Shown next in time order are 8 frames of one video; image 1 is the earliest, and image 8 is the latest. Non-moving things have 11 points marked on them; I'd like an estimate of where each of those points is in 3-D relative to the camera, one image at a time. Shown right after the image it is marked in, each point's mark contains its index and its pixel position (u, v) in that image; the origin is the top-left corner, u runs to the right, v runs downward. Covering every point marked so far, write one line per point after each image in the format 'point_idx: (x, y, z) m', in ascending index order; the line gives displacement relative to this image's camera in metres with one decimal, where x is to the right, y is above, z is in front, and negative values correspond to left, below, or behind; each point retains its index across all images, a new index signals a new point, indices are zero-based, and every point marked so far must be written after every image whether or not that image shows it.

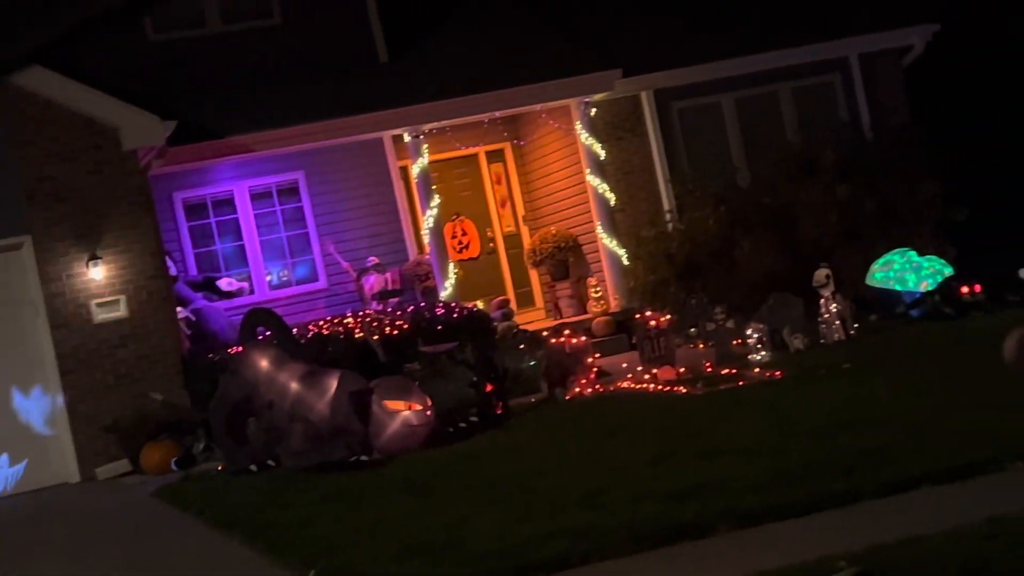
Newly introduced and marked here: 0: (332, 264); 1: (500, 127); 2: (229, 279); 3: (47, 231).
0: (-1.9, +0.3, +12.6) m
1: (0.0, +2.0, +13.8) m
2: (-2.9, +0.1, +12.0) m
3: (-4.3, +0.5, +10.6) m
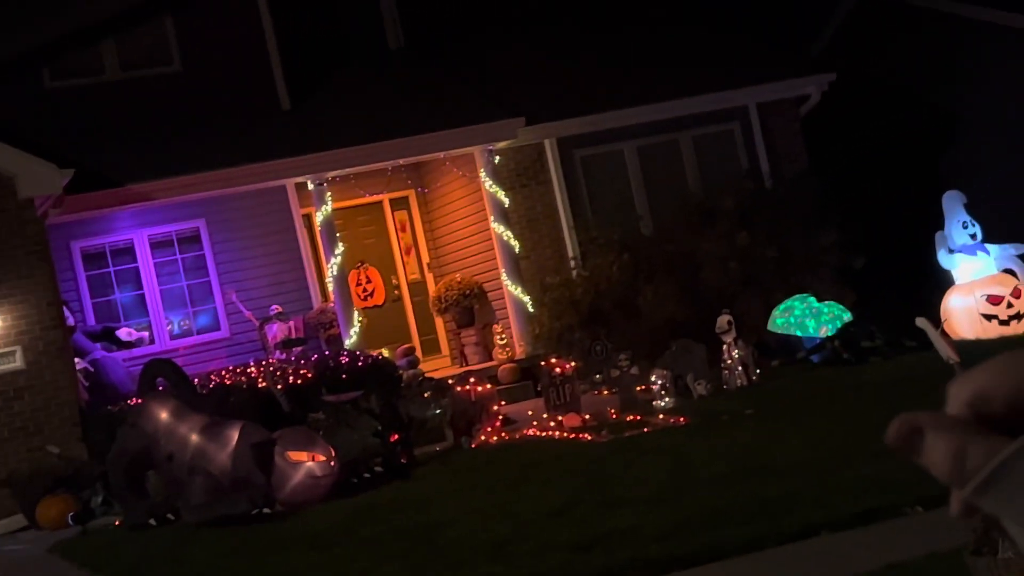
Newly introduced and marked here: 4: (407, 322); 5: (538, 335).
0: (-2.9, -0.2, +12.5) m
1: (-1.1, +1.5, +13.8) m
2: (-3.8, -0.4, +11.8) m
3: (-5.2, 0.0, +10.4) m
4: (-1.0, -0.2, +13.9) m
5: (+0.3, -0.5, +11.5) m
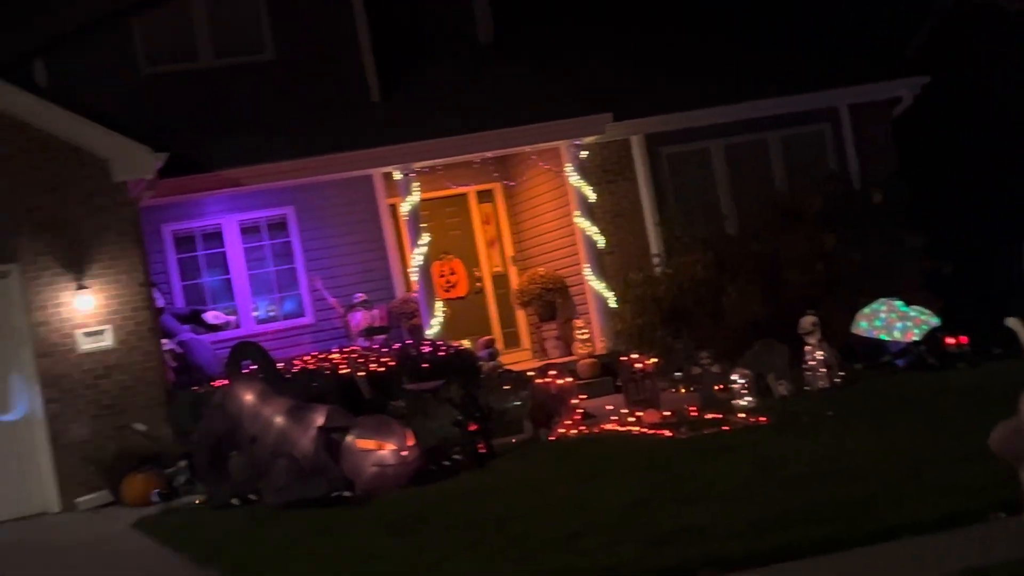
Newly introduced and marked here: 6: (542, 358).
0: (-2.0, -0.1, +12.6) m
1: (-0.1, +1.6, +13.9) m
2: (-3.0, -0.2, +11.9) m
3: (-4.4, +0.2, +10.6) m
4: (-0.1, -0.2, +13.9) m
5: (+1.1, -0.4, +11.5) m
6: (+0.4, -0.8, +13.3) m
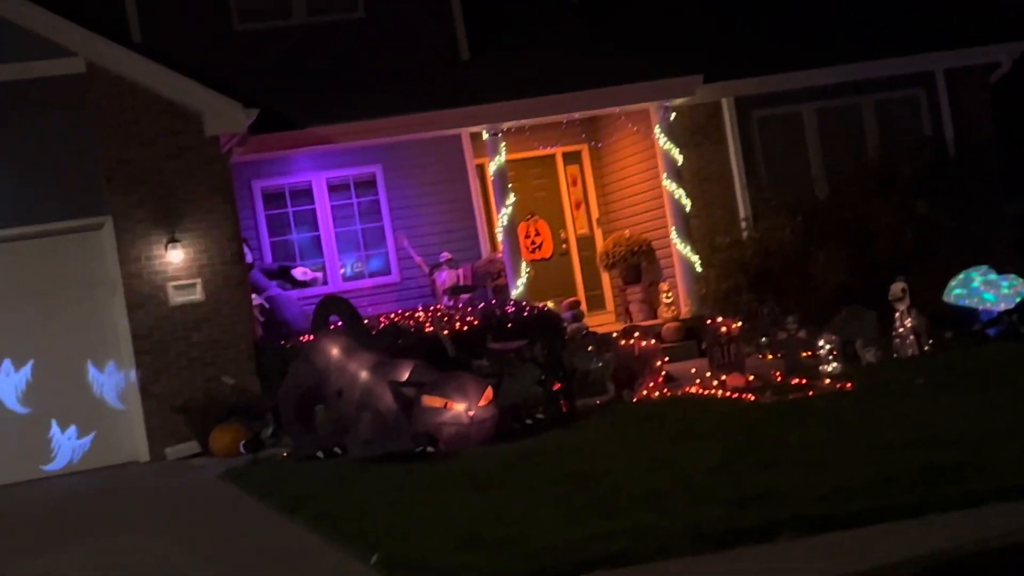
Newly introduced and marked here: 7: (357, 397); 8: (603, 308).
0: (-1.2, +0.3, +12.7) m
1: (+0.8, +2.0, +13.9) m
2: (-2.2, +0.2, +12.1) m
3: (-3.6, +0.7, +10.8) m
4: (+0.8, +0.2, +13.9) m
5: (+1.9, -0.1, +11.5) m
6: (+1.3, -0.4, +13.3) m
7: (-1.3, -0.9, +9.8) m
8: (+1.2, -0.2, +14.0) m
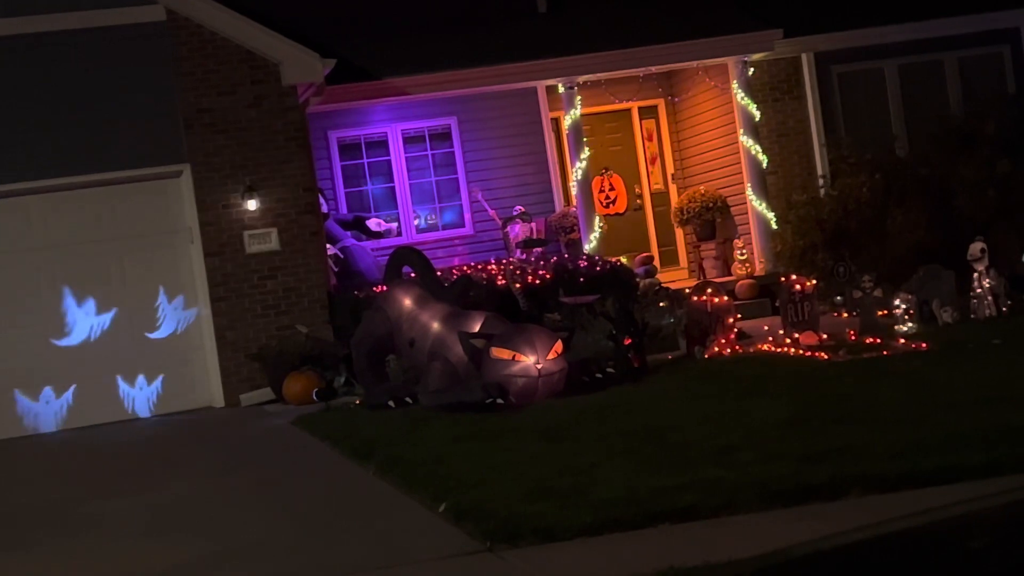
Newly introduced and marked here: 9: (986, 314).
0: (-0.4, +0.8, +12.8) m
1: (+1.7, +2.4, +13.8) m
2: (-1.4, +0.7, +12.2) m
3: (-2.9, +1.2, +10.9) m
4: (+1.6, +0.7, +13.9) m
5: (+2.6, +0.3, +11.4) m
6: (+2.1, +0.1, +13.3) m
7: (-0.7, -0.5, +9.8) m
8: (+2.0, +0.3, +14.0) m
9: (+4.3, -0.2, +10.5) m
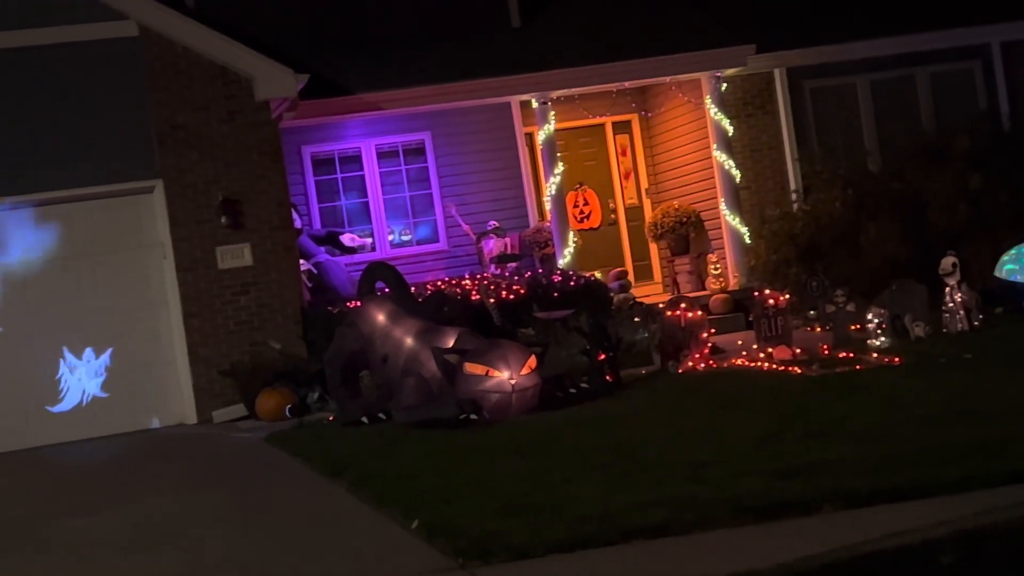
0: (-0.7, +0.7, +12.7) m
1: (+1.4, +2.3, +13.9) m
2: (-1.7, +0.6, +12.1) m
3: (-3.2, +1.0, +10.9) m
4: (+1.3, +0.5, +13.9) m
5: (+2.4, +0.2, +11.4) m
6: (+1.8, -0.1, +13.3) m
7: (-0.9, -0.6, +9.8) m
8: (+1.7, +0.1, +14.0) m
9: (+4.1, -0.4, +10.5) m
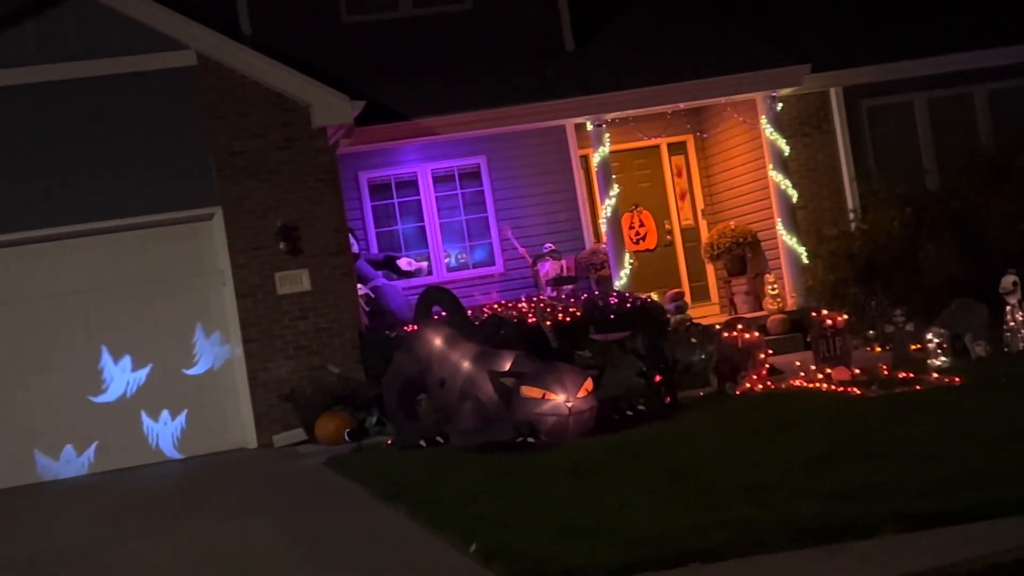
0: (-0.1, +0.4, +12.8) m
1: (+2.0, +2.0, +13.9) m
2: (-1.1, +0.3, +12.2) m
3: (-2.6, +0.8, +11.0) m
4: (+2.0, +0.3, +13.9) m
5: (+2.9, 0.0, +11.4) m
6: (+2.4, -0.3, +13.2) m
7: (-0.4, -0.8, +9.8) m
8: (+2.4, -0.1, +13.9) m
9: (+4.6, -0.5, +10.4) m
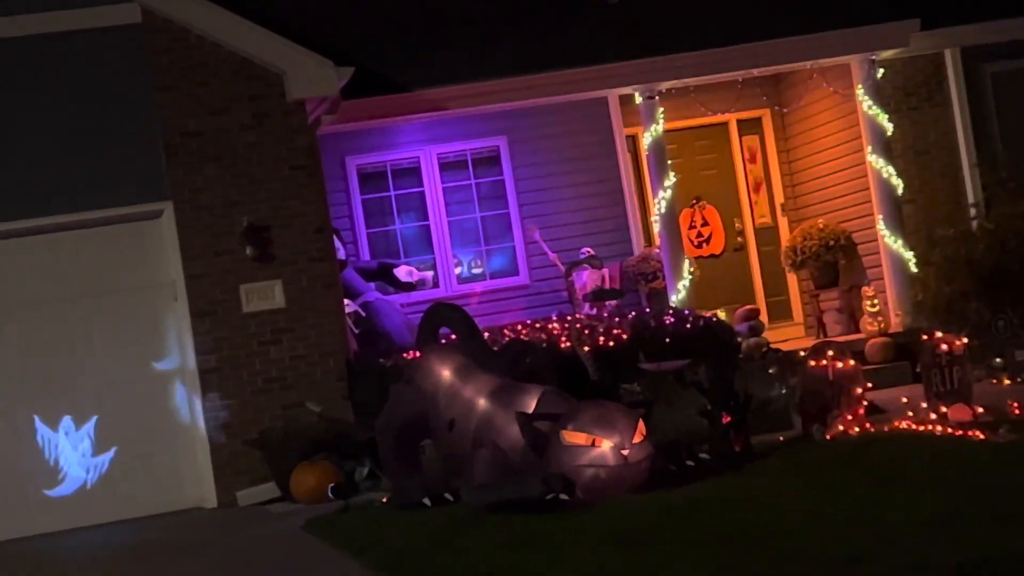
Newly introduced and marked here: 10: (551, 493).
0: (+0.1, +0.3, +10.5) m
1: (+2.2, +1.9, +11.6) m
2: (-0.9, +0.2, +9.9) m
3: (-2.4, +0.7, +8.7) m
4: (+2.2, +0.1, +11.6) m
5: (+3.1, -0.1, +9.1) m
6: (+2.6, -0.5, +11.0) m
7: (-0.2, -1.0, +7.6) m
8: (+2.6, -0.3, +11.7) m
9: (+4.8, -0.6, +8.1) m
10: (+0.3, -1.4, +7.4) m
